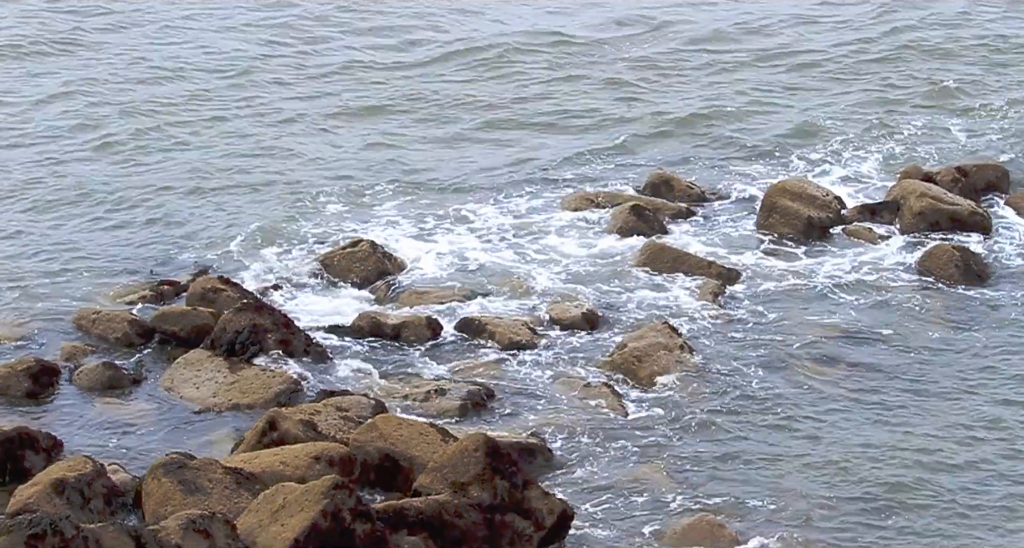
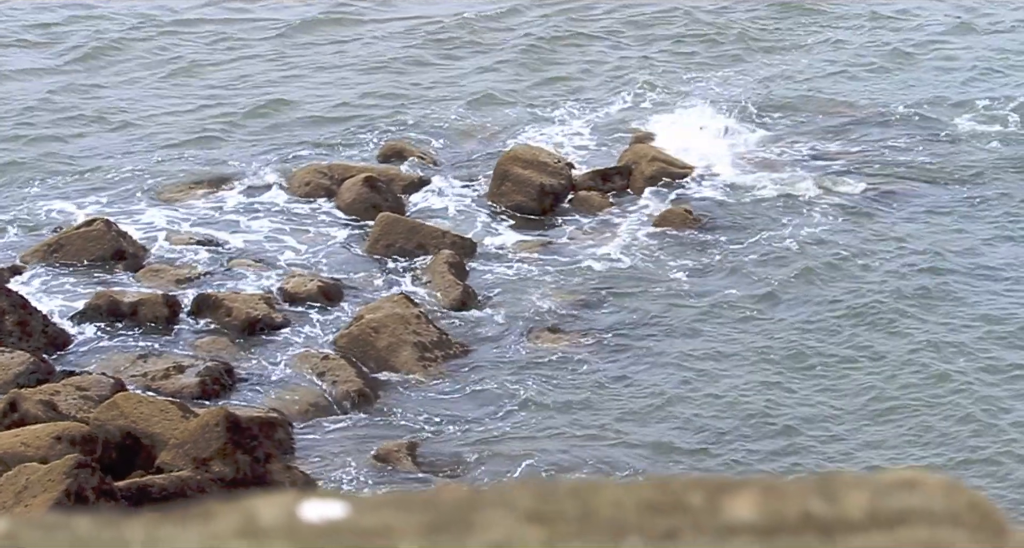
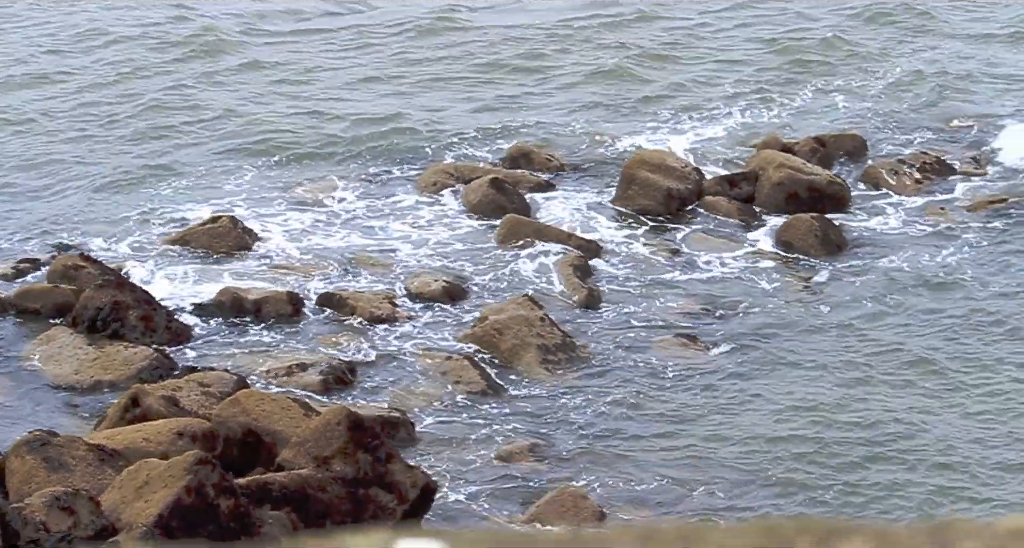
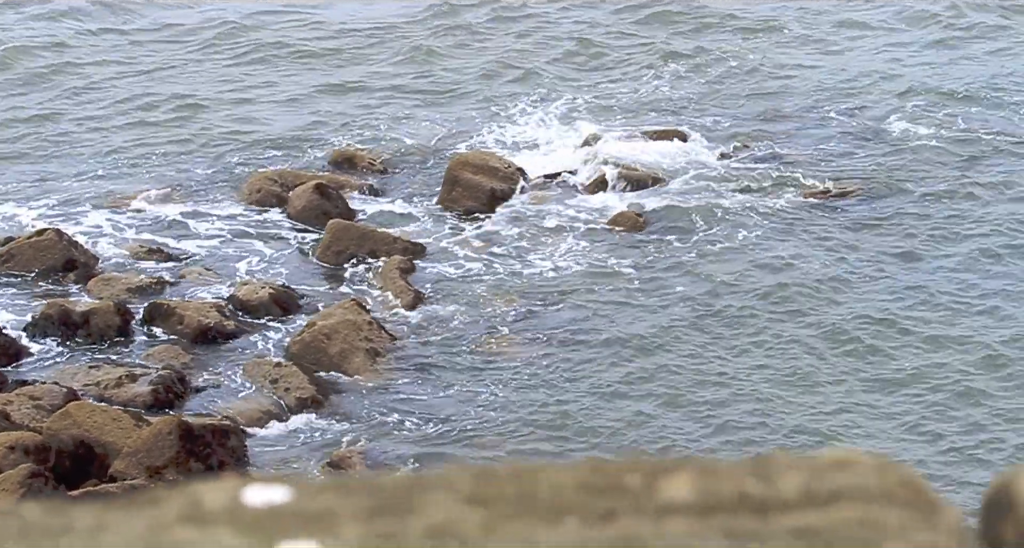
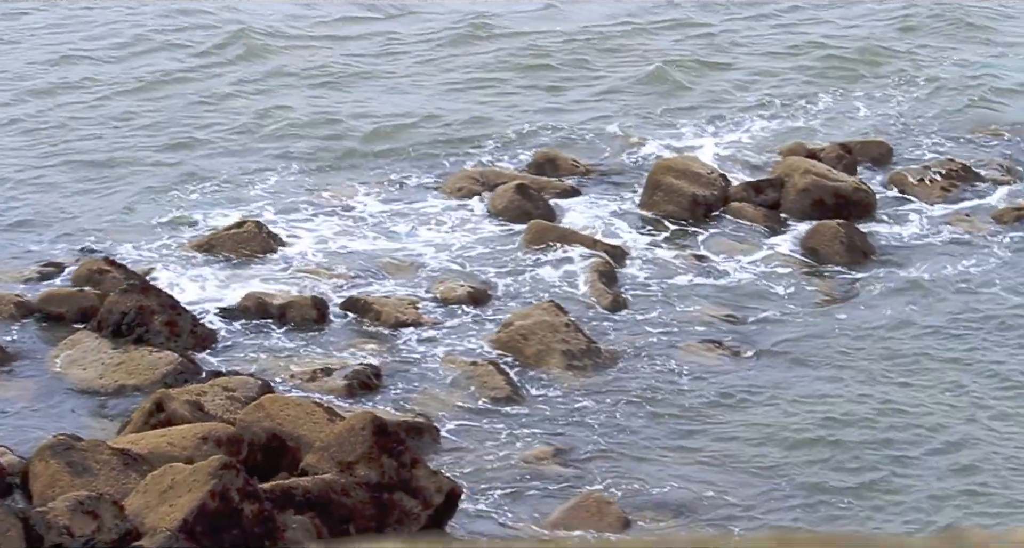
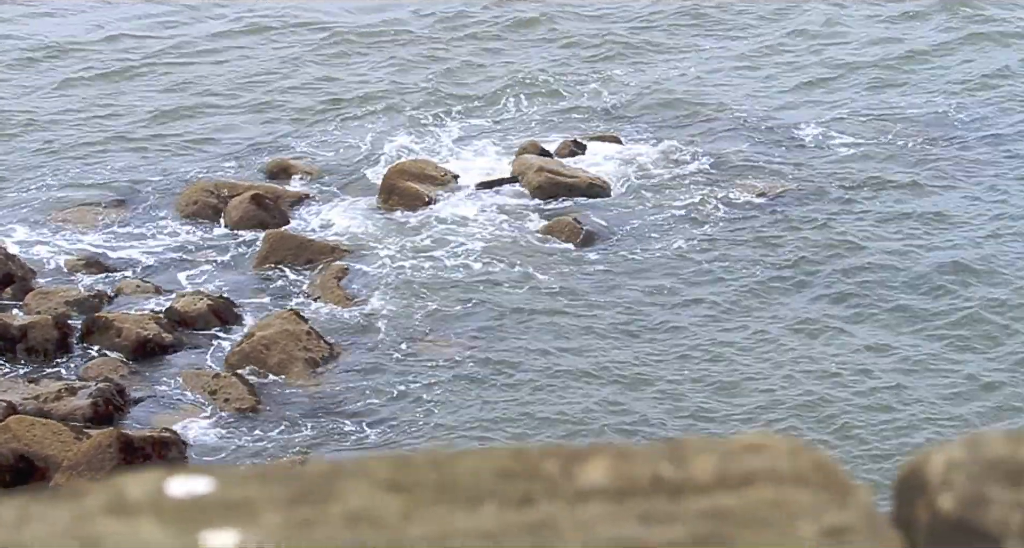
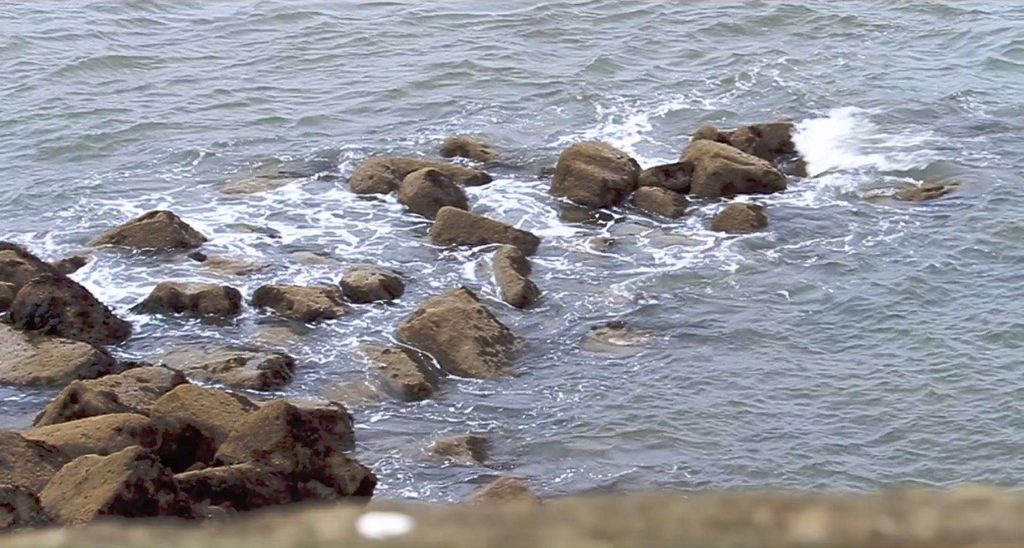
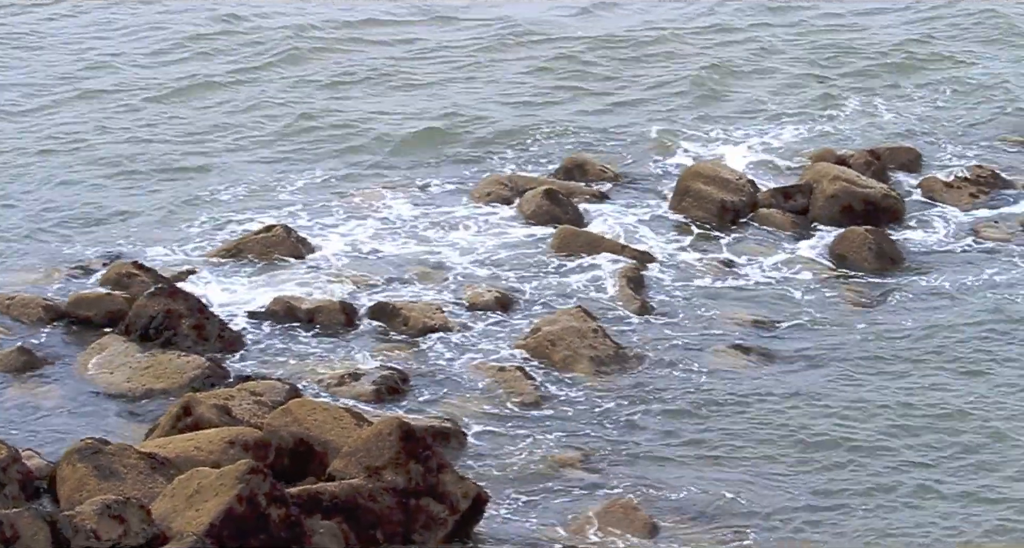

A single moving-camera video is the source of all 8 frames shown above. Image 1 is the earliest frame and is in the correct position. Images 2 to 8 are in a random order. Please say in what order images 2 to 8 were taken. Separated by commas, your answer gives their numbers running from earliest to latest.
8, 5, 3, 7, 2, 4, 6
